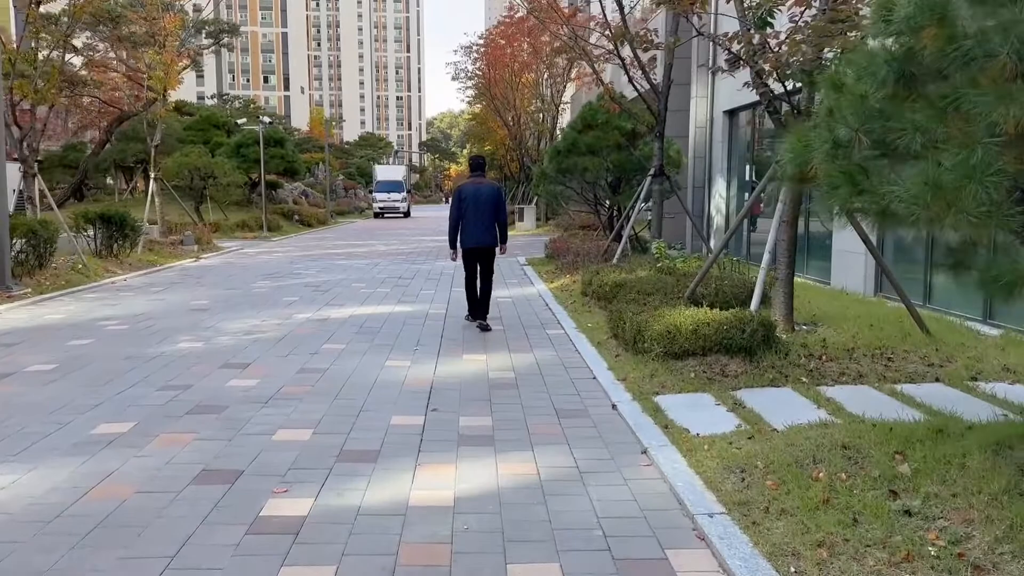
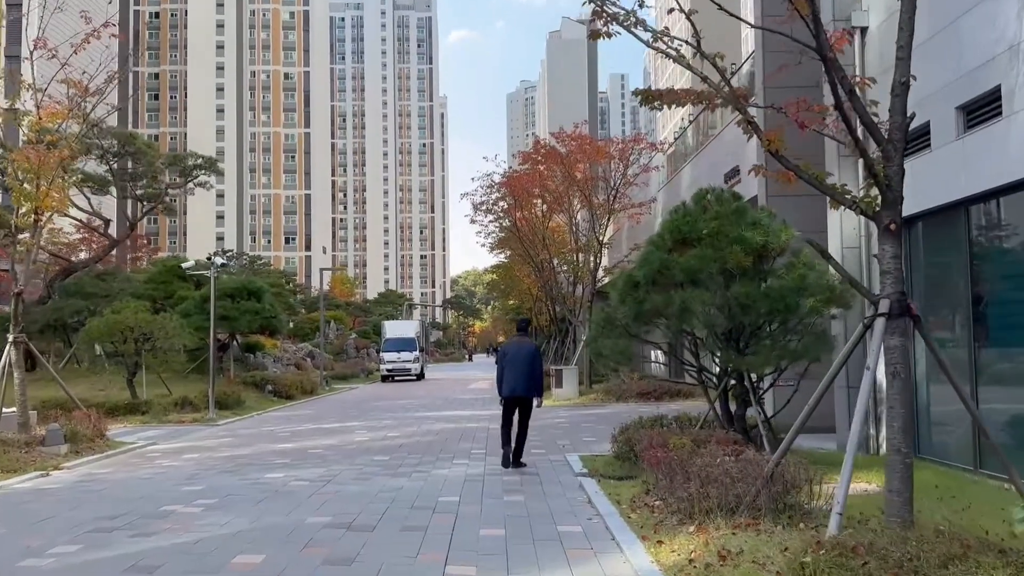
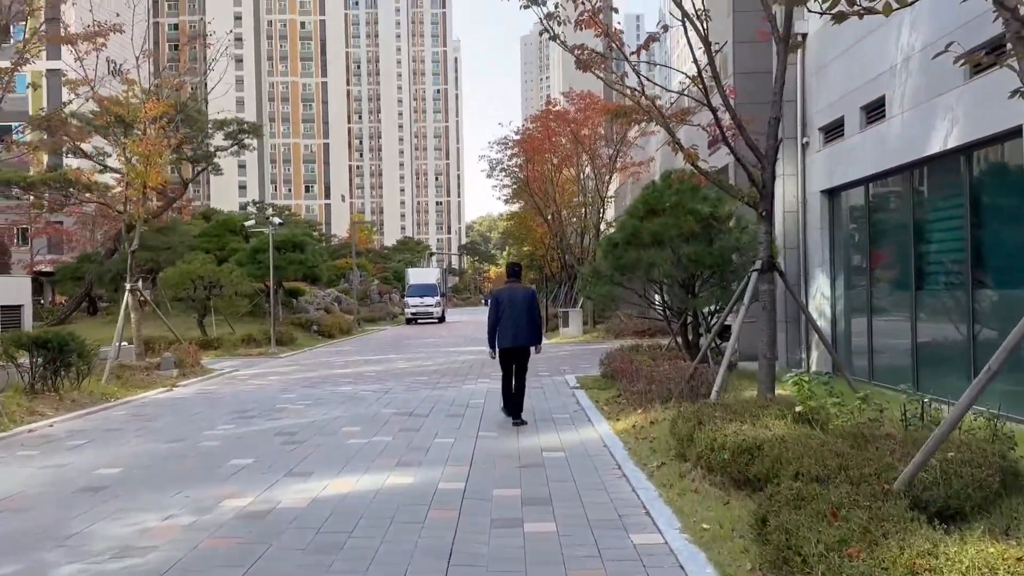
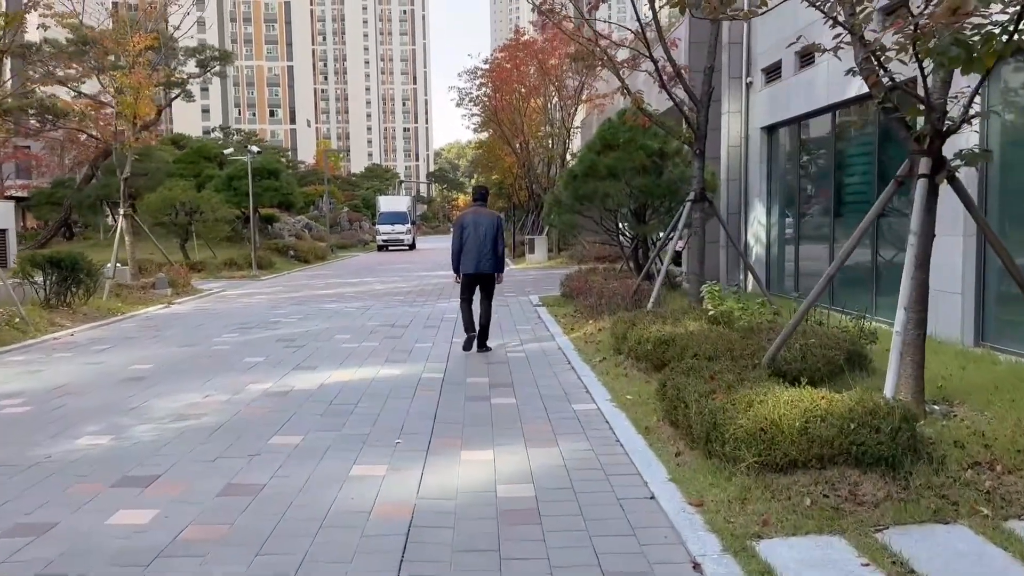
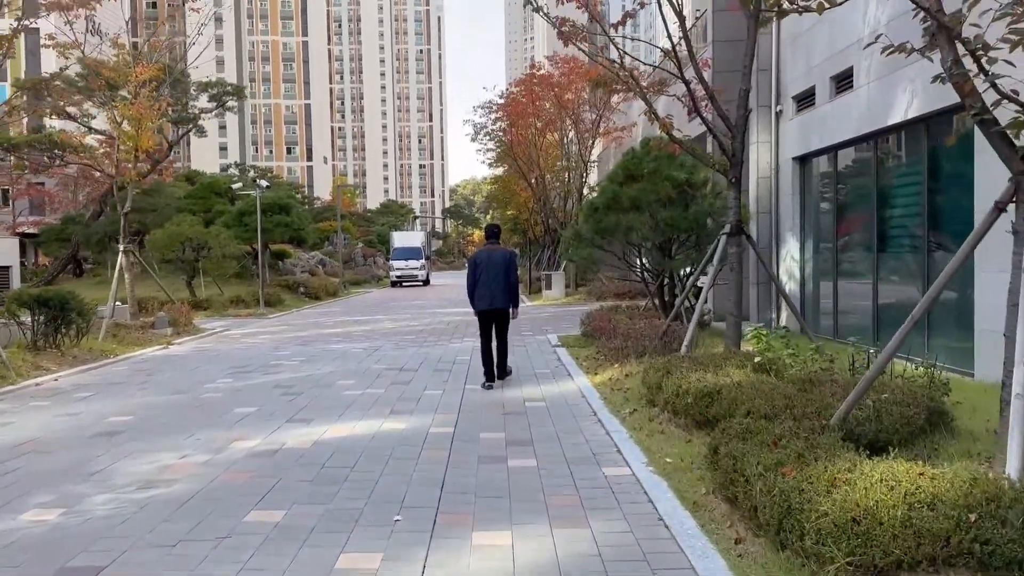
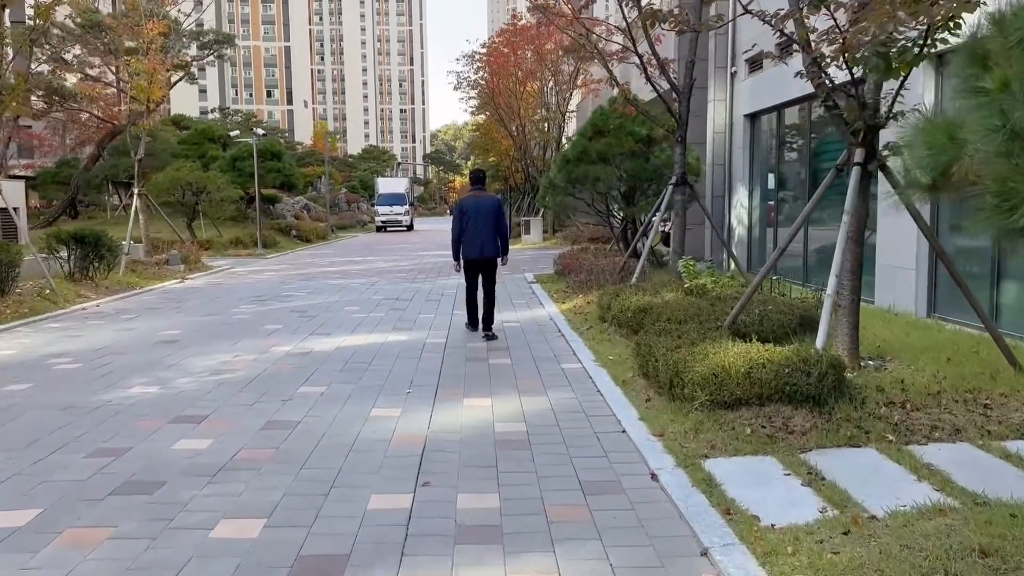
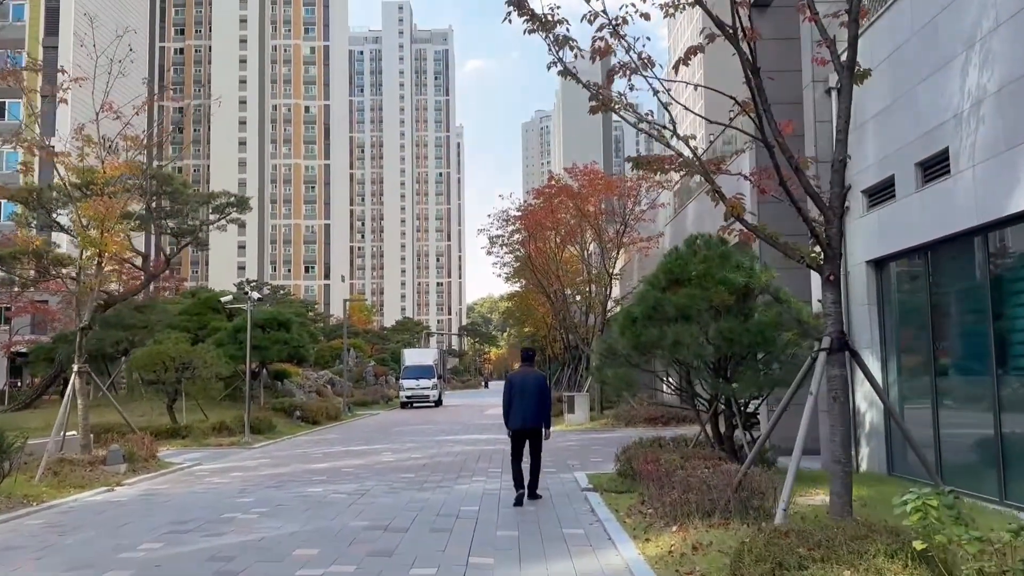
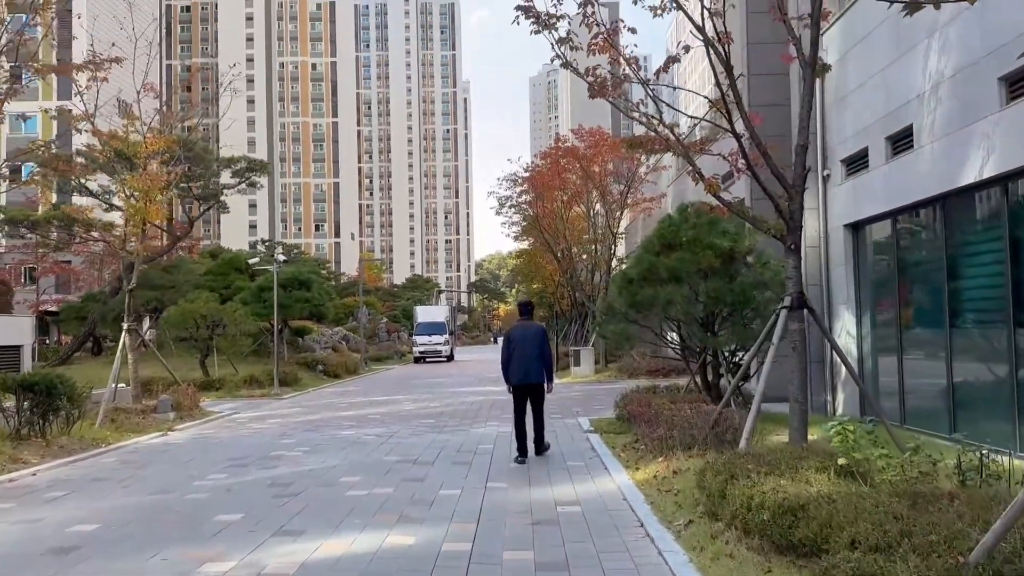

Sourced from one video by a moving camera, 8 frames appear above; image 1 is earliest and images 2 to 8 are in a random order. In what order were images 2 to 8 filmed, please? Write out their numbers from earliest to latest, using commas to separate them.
6, 4, 5, 3, 8, 7, 2
